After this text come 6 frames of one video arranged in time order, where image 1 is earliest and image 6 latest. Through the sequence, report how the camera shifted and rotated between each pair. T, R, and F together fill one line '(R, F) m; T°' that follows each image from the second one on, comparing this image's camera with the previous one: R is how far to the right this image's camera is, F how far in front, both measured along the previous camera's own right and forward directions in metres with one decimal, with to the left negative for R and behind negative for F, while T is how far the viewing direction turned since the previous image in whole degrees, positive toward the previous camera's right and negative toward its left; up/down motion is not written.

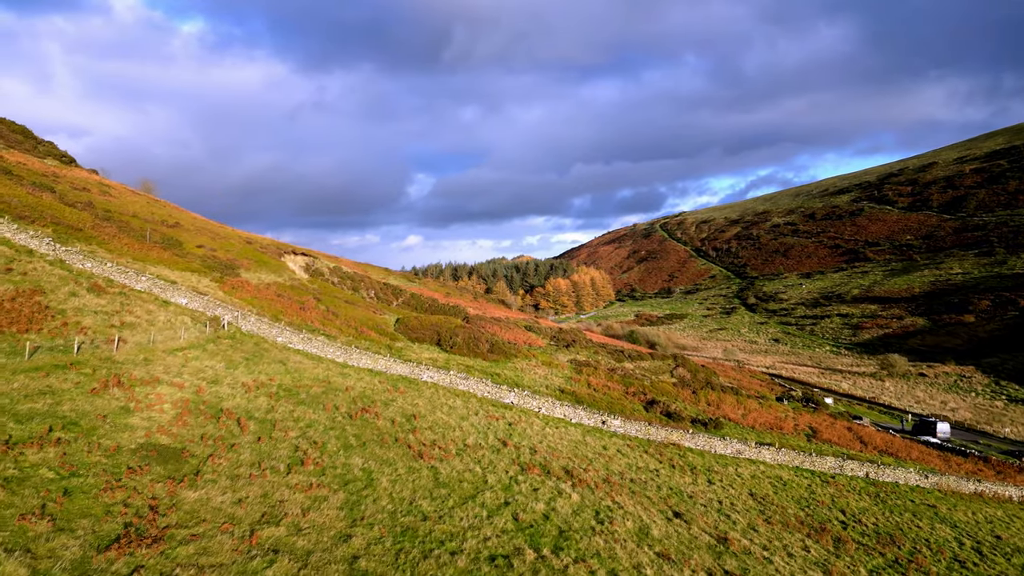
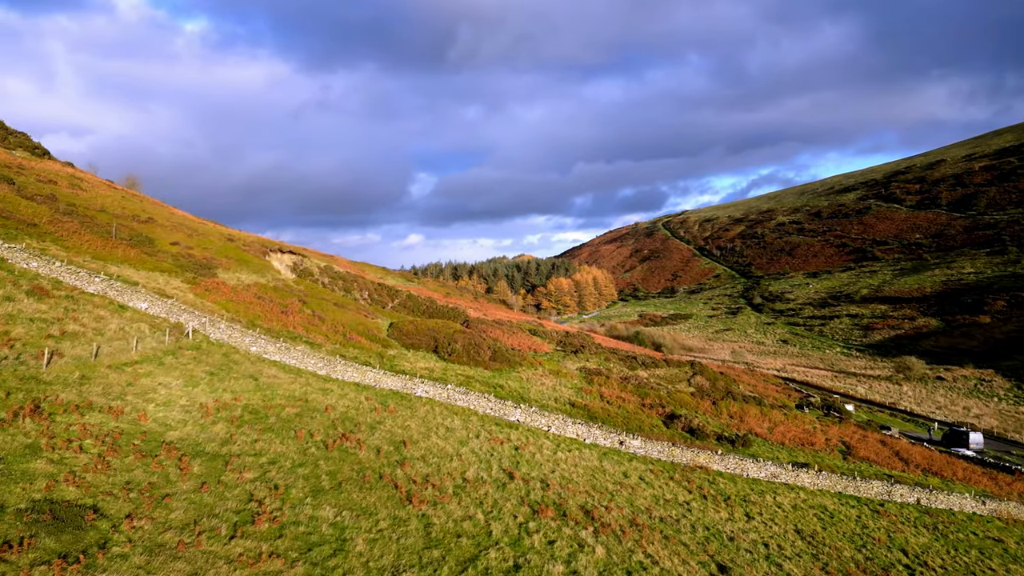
(-0.3, +3.6) m; 0°
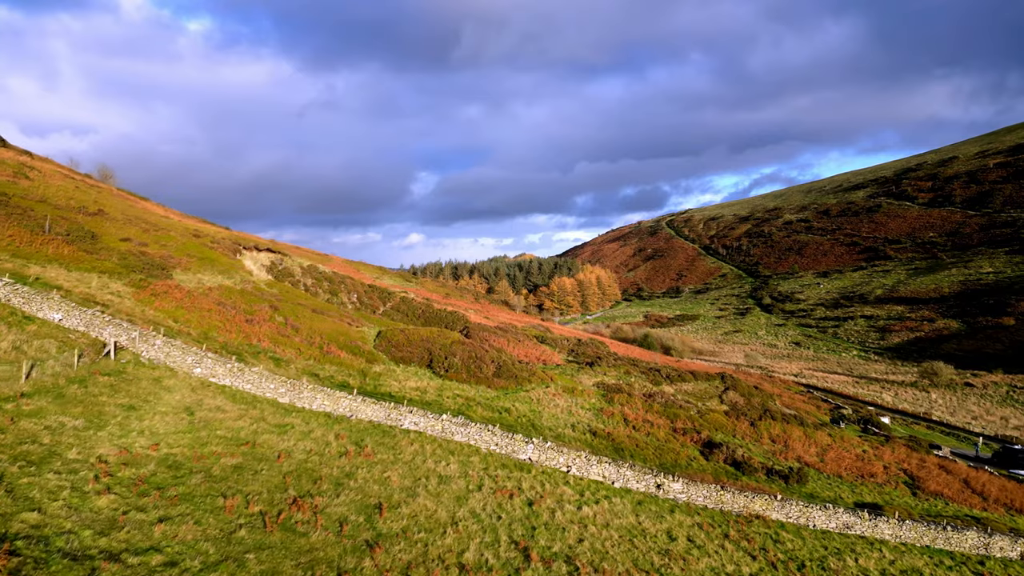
(-0.5, +5.2) m; 0°
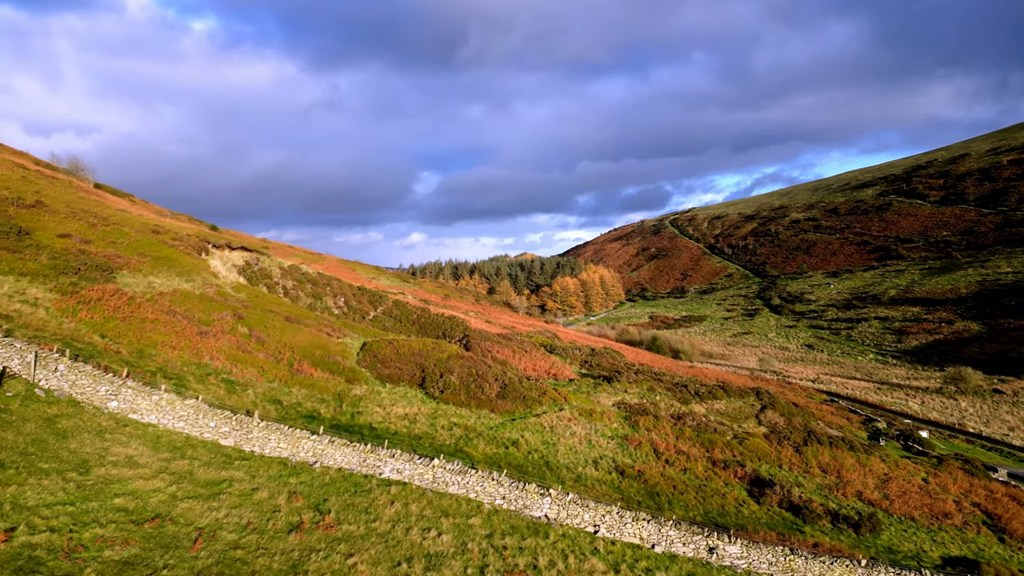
(-0.4, +4.7) m; 0°
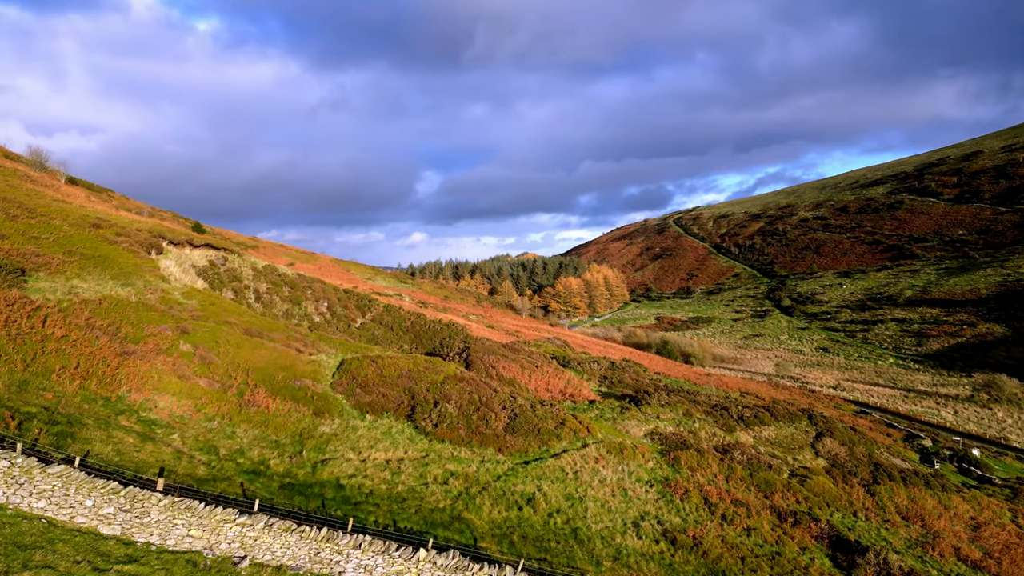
(-0.5, +5.1) m; 0°
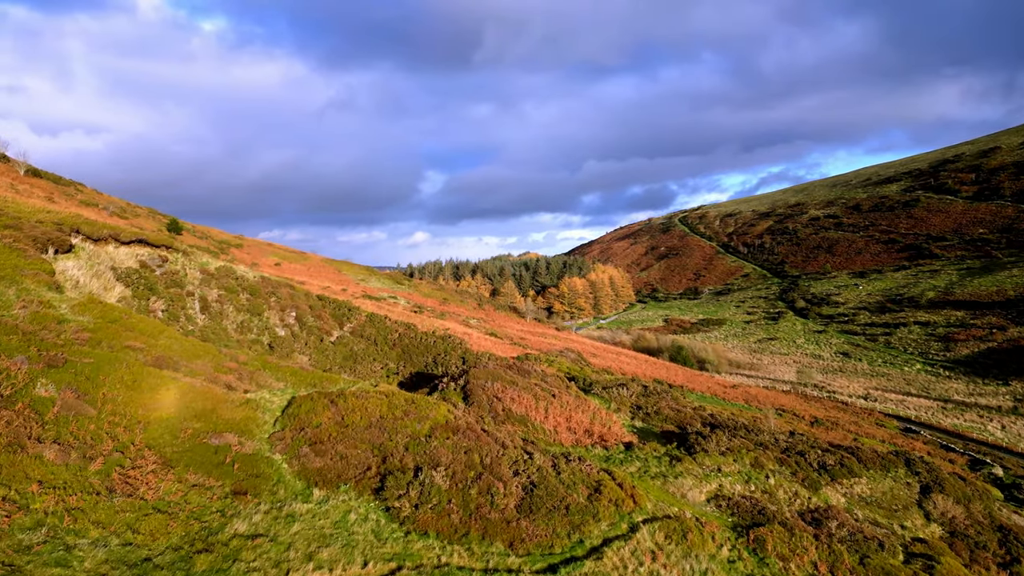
(-0.5, +6.4) m; 0°
